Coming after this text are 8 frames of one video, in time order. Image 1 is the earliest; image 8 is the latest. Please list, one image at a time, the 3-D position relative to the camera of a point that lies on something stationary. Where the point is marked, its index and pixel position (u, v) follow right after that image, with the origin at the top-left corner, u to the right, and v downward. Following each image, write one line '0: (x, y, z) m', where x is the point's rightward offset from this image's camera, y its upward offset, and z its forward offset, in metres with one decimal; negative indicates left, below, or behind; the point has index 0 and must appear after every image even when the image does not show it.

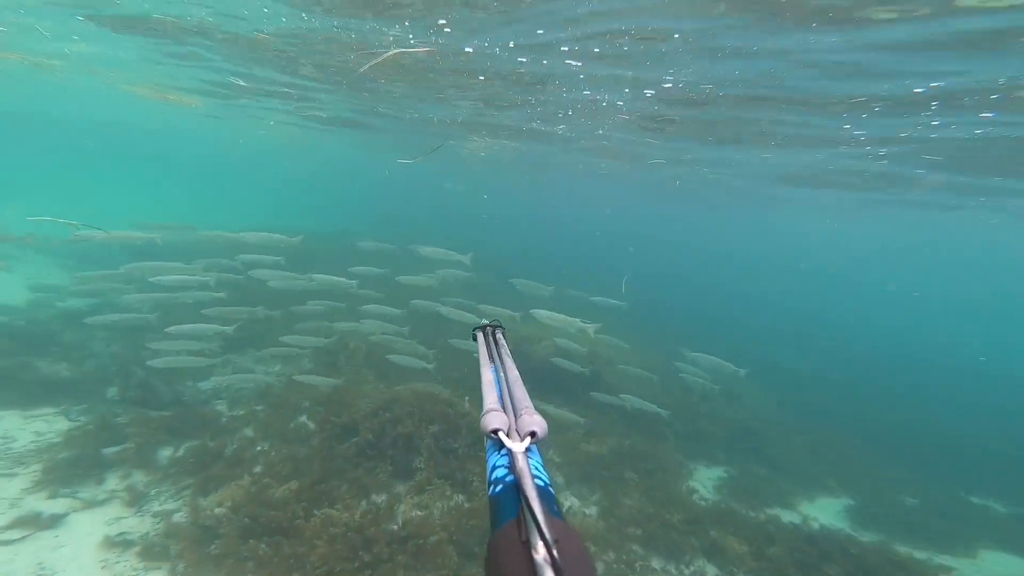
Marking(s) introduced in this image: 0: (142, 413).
0: (-7.8, -2.4, +8.4) m
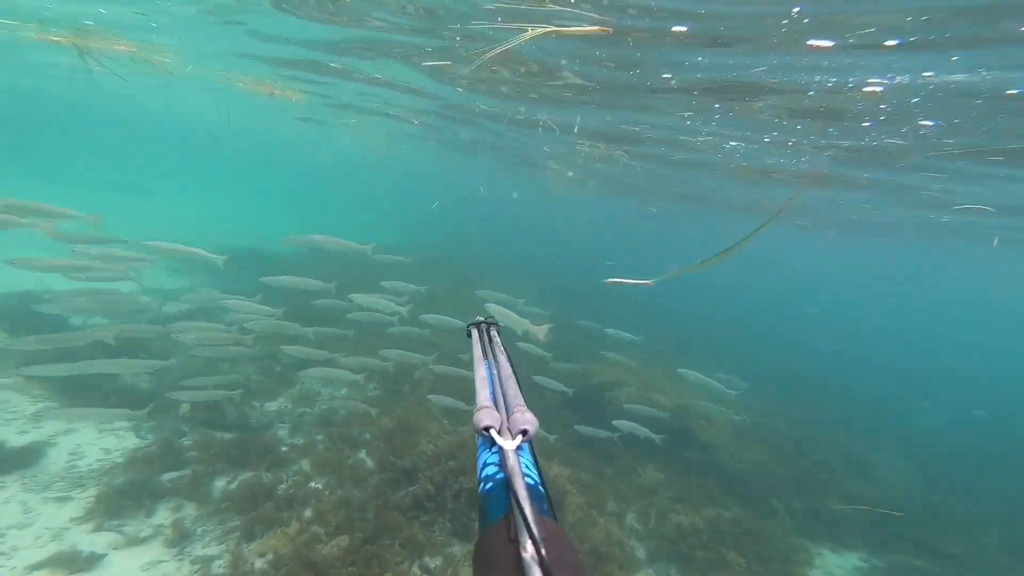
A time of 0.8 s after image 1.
0: (-6.3, -3.1, +8.2) m
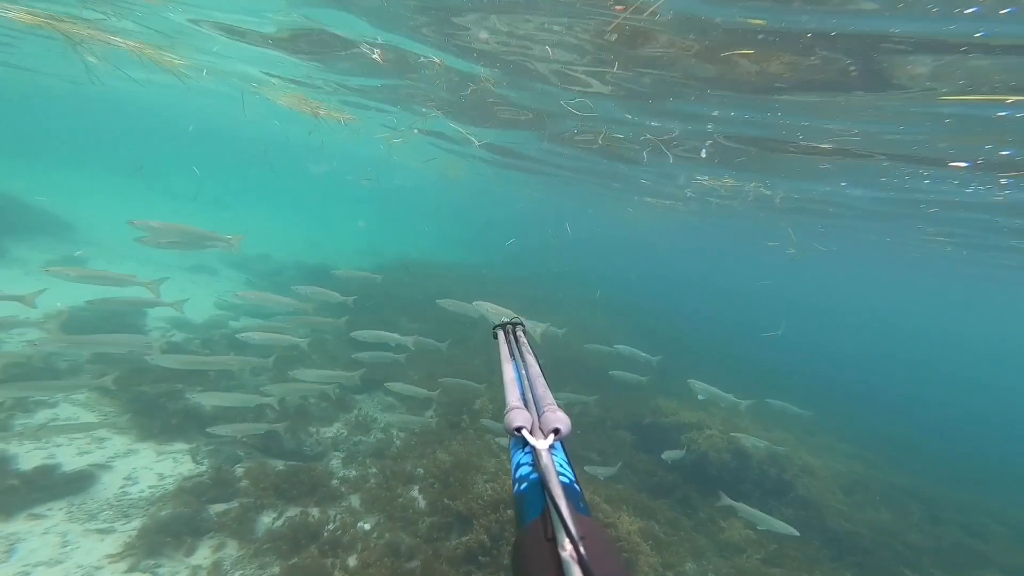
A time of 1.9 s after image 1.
0: (-5.0, -3.5, +7.7) m
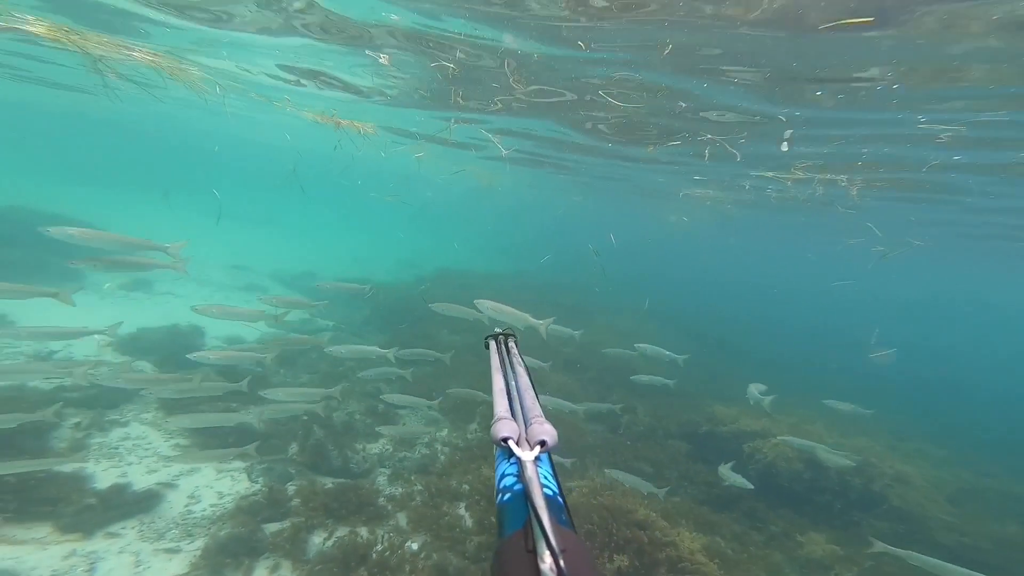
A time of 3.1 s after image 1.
0: (-4.1, -3.9, +7.8) m
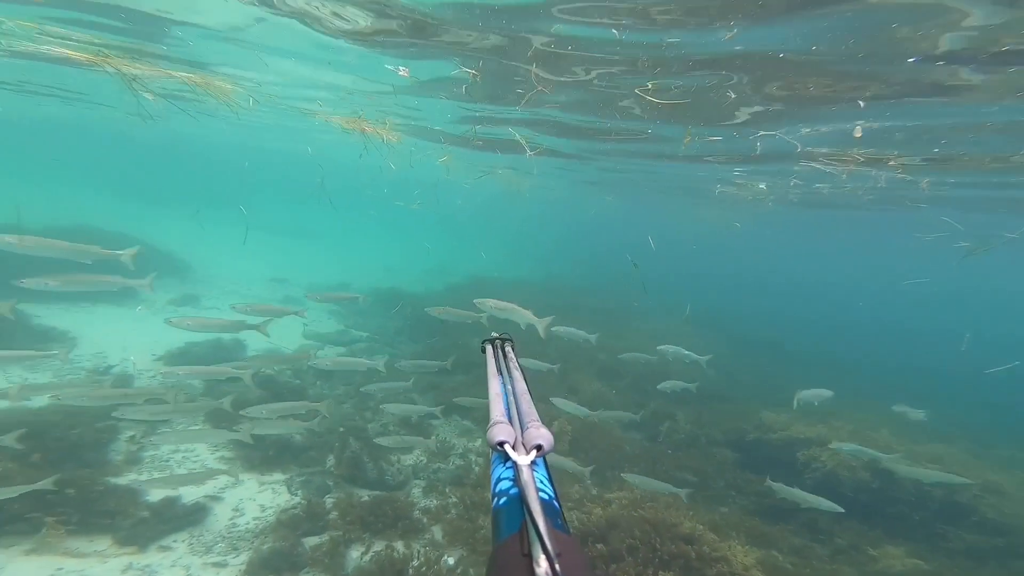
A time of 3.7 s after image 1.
0: (-3.3, -4.2, +7.9) m
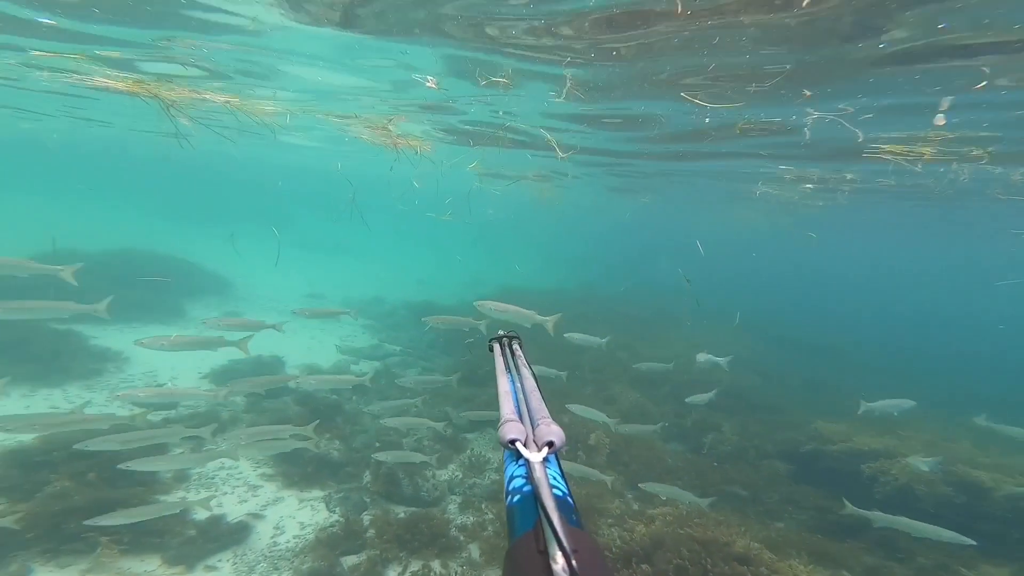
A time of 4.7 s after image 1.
0: (-2.6, -4.5, +7.8) m
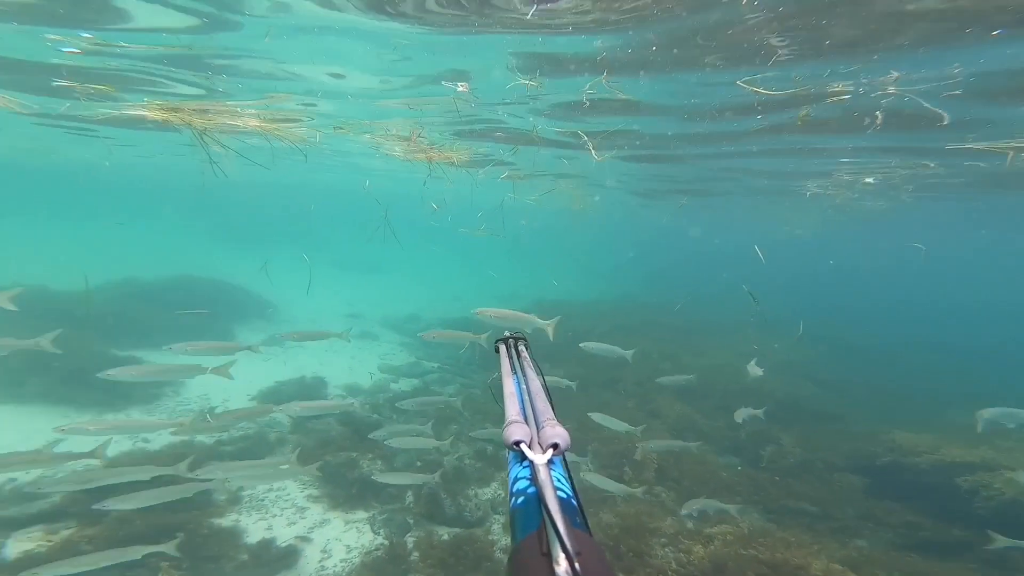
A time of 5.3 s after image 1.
0: (-1.7, -4.9, +7.7) m
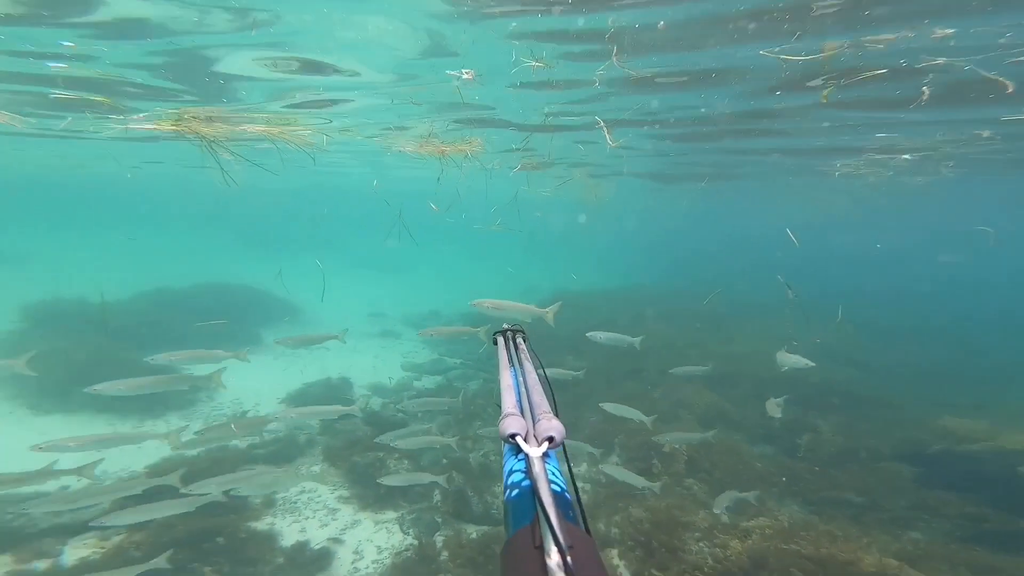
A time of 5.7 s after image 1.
0: (-1.1, -4.9, +7.7) m
